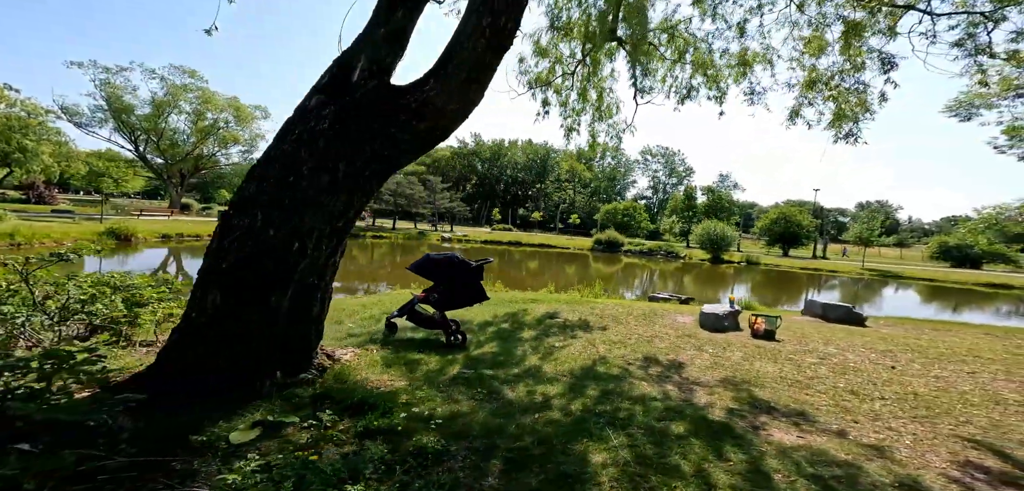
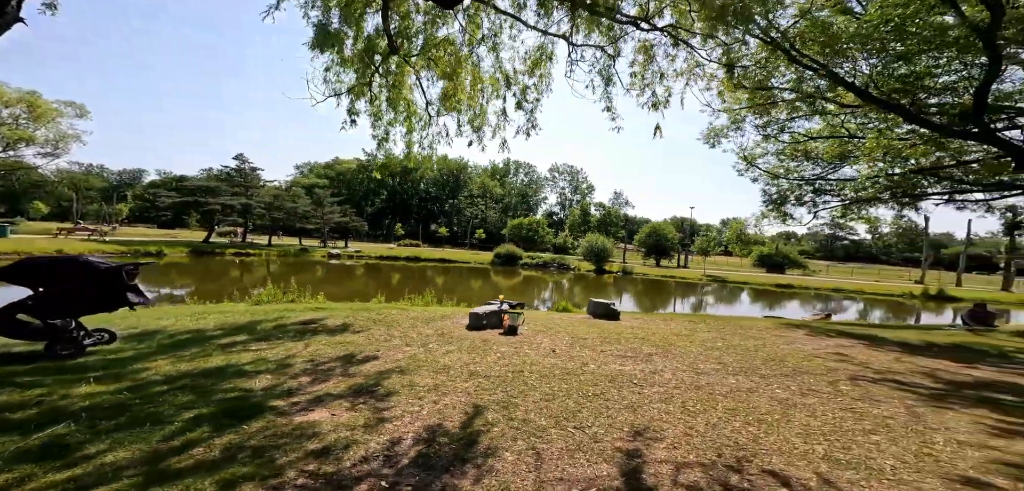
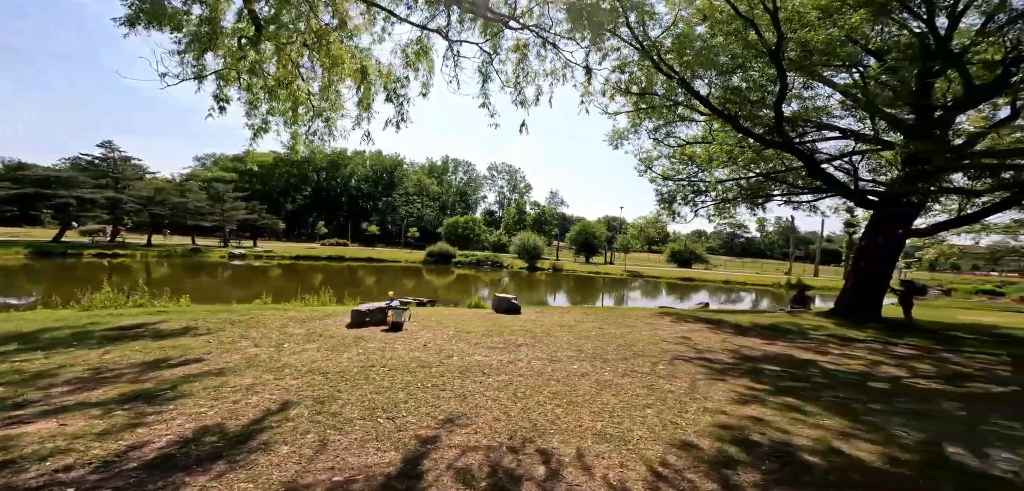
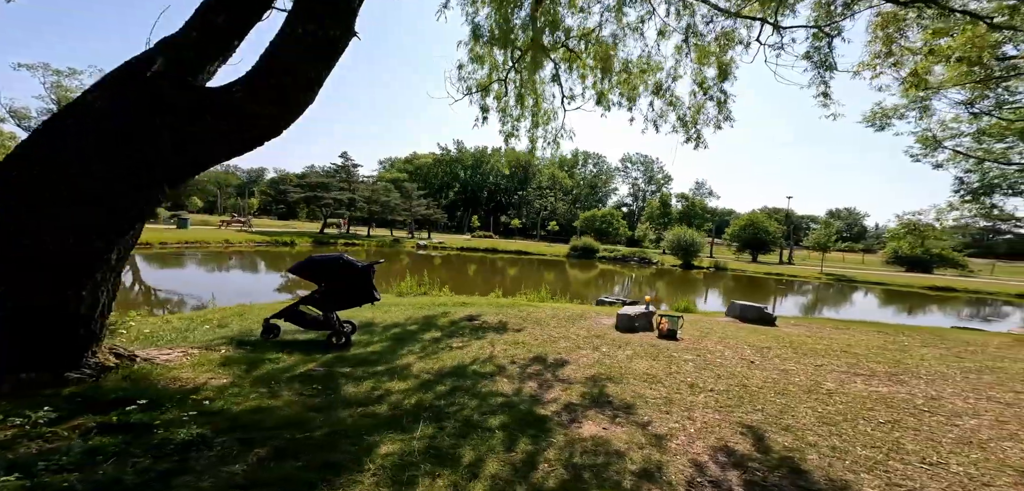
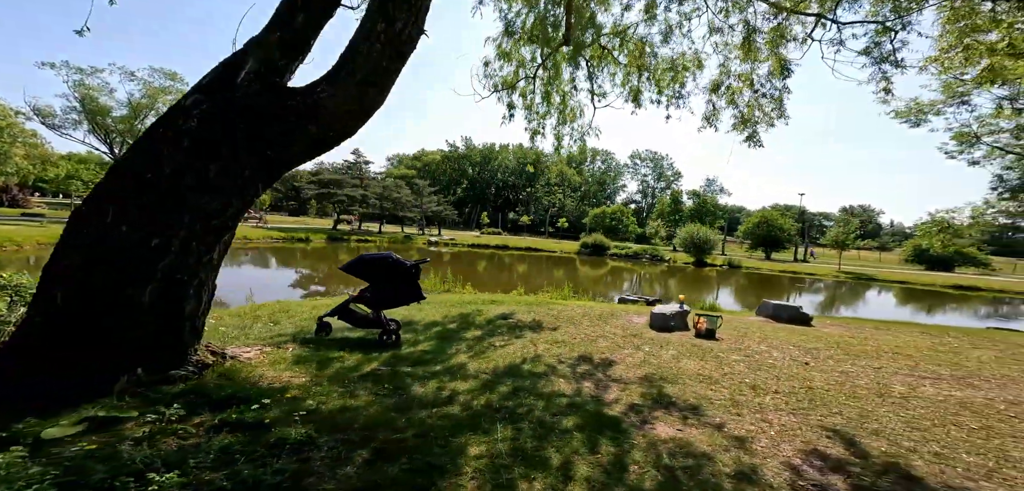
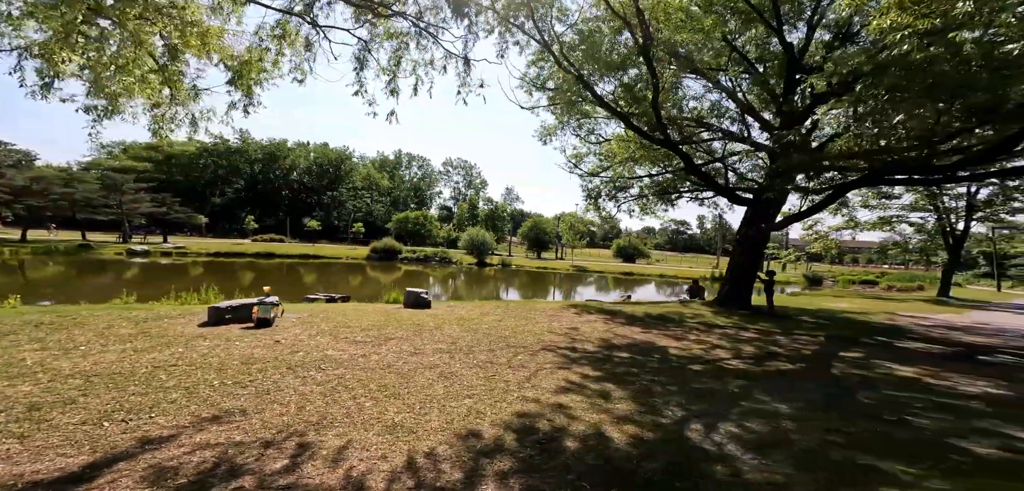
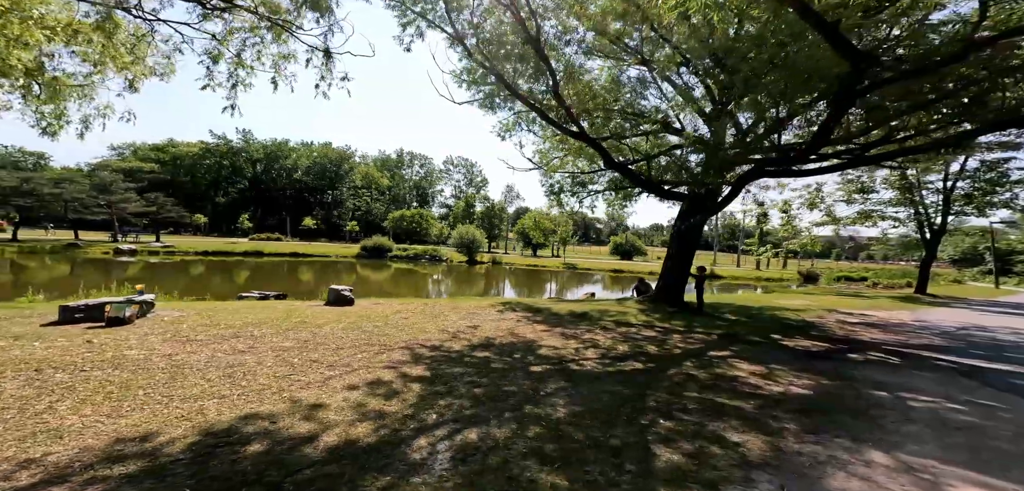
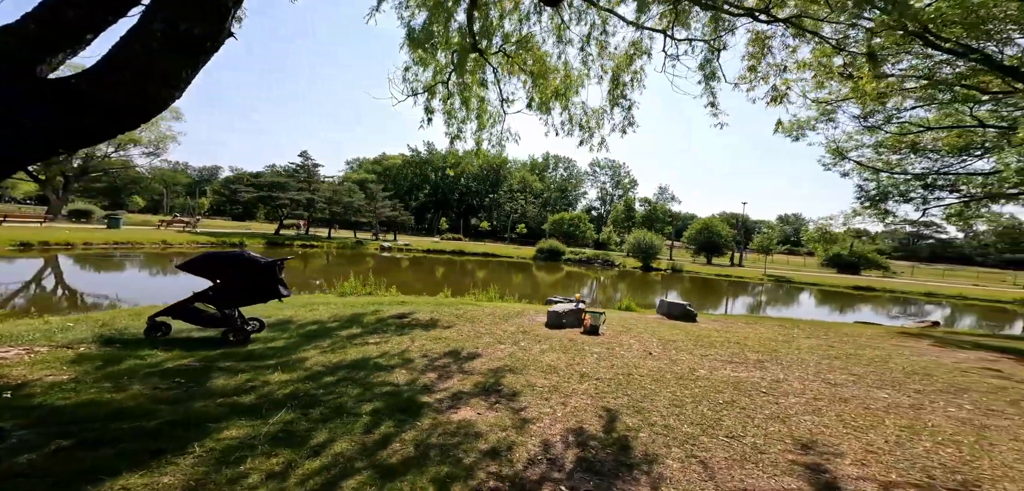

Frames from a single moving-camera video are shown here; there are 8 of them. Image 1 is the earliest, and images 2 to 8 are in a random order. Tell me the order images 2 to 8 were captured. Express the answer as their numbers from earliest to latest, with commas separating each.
5, 4, 8, 2, 3, 6, 7
